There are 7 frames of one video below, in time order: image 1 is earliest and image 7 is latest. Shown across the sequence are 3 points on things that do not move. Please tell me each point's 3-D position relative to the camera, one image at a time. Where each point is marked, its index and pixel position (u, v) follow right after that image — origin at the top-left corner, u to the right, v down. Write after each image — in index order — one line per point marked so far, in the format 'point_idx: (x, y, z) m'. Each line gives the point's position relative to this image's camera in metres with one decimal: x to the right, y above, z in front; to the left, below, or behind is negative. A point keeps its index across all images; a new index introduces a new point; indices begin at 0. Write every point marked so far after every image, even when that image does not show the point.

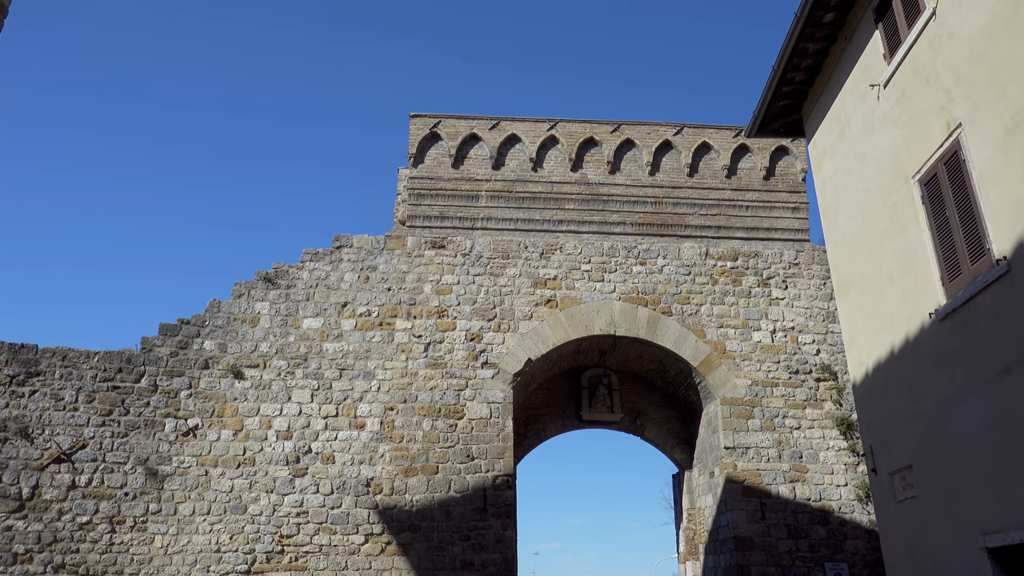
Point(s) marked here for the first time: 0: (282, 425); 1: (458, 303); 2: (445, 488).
0: (-2.4, -1.4, +7.9) m
1: (-0.6, -0.2, +8.4) m
2: (-0.7, -2.0, +7.7) m
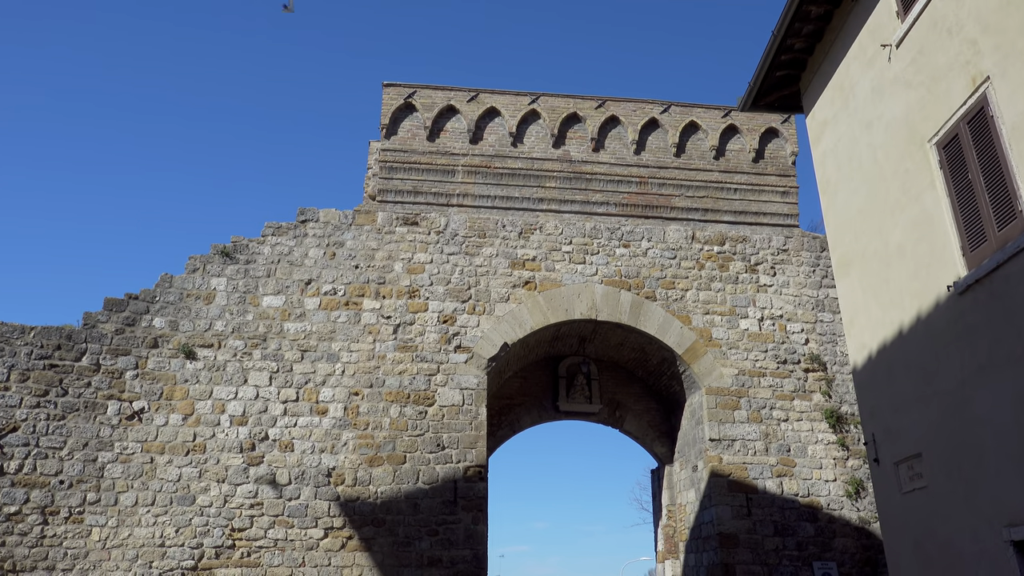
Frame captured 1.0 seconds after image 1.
0: (-2.6, -1.2, +7.3) m
1: (-0.8, 0.0, +7.9) m
2: (-0.9, -1.8, +7.2) m
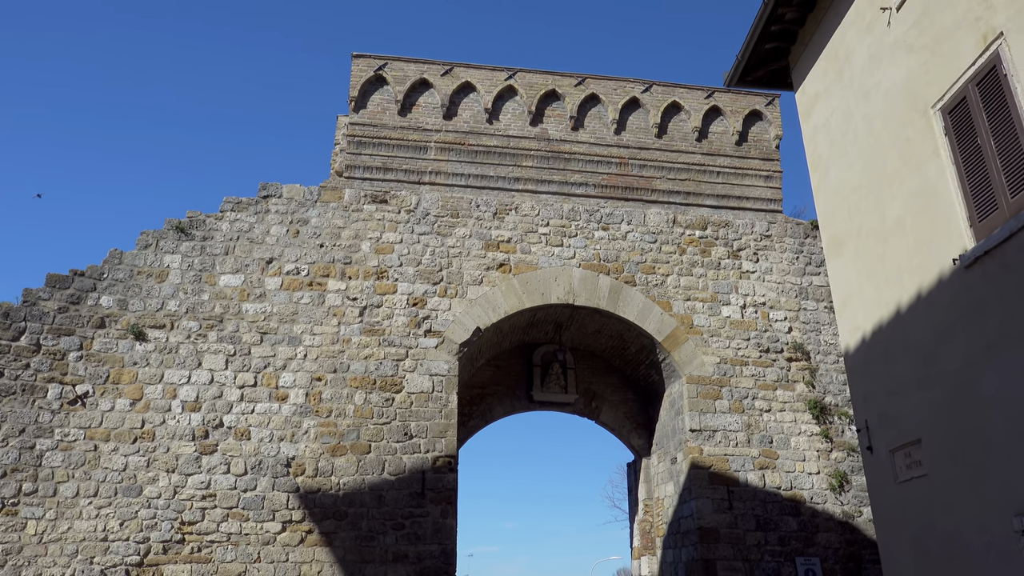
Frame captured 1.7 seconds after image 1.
0: (-2.9, -1.0, +6.8) m
1: (-1.1, +0.2, +7.5) m
2: (-1.2, -1.6, +6.7) m
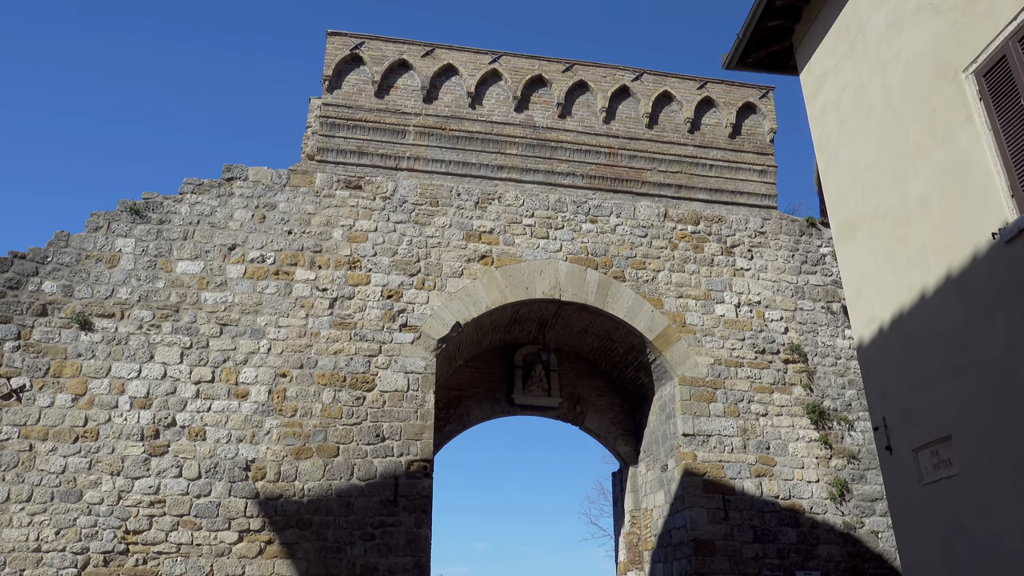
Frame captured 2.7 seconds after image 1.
0: (-3.0, -0.8, +6.2) m
1: (-1.3, +0.3, +7.0) m
2: (-1.3, -1.5, +6.2) m
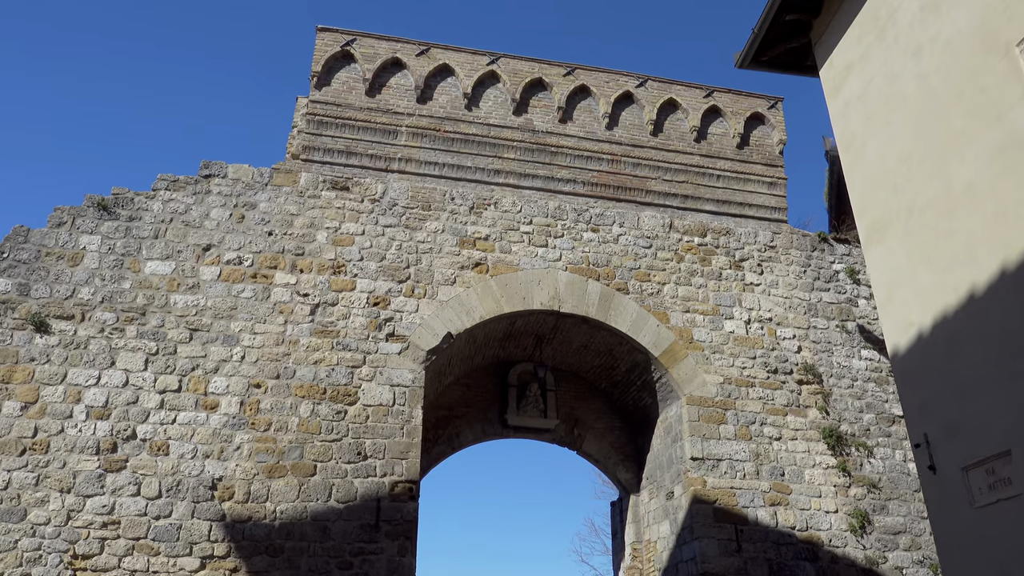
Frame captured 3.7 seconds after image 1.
0: (-3.0, -0.8, +5.6) m
1: (-1.3, +0.3, +6.5) m
2: (-1.4, -1.5, +5.6) m
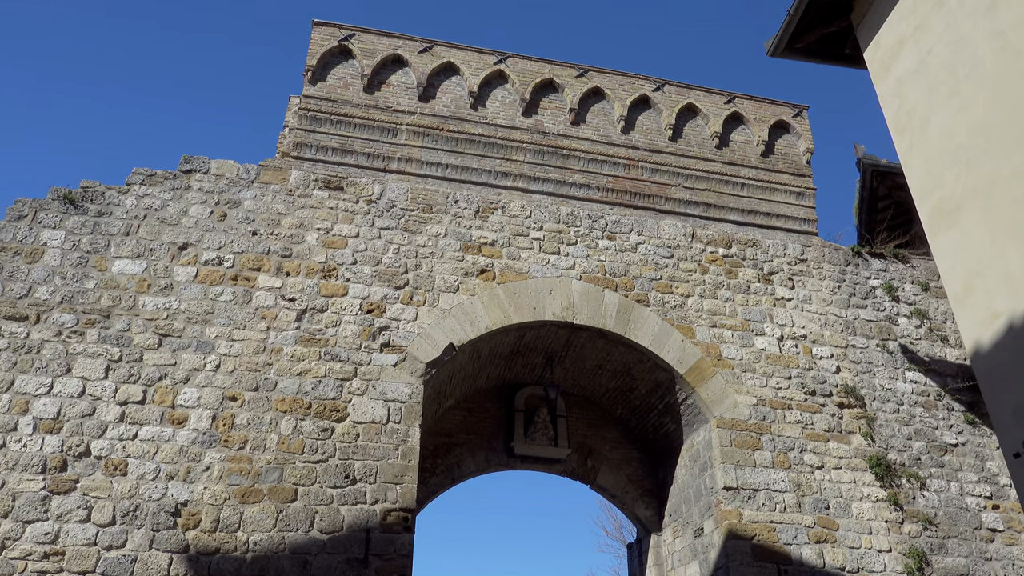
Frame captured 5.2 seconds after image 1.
0: (-3.0, -0.8, +4.9) m
1: (-1.2, +0.2, +5.9) m
2: (-1.3, -1.5, +4.8) m
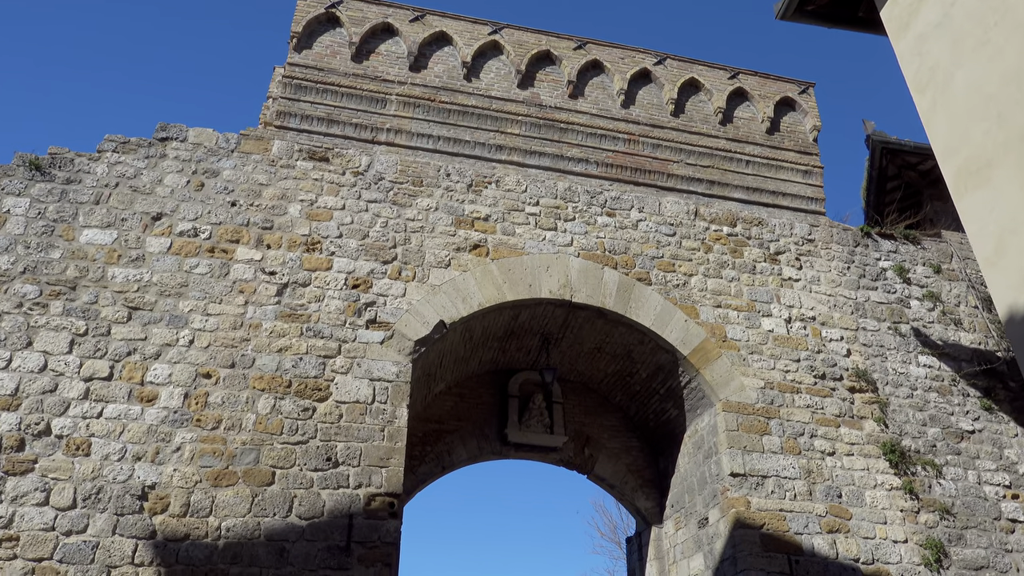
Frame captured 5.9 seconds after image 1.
0: (-3.0, -0.6, +4.5) m
1: (-1.3, +0.4, +5.5) m
2: (-1.3, -1.3, +4.5) m
